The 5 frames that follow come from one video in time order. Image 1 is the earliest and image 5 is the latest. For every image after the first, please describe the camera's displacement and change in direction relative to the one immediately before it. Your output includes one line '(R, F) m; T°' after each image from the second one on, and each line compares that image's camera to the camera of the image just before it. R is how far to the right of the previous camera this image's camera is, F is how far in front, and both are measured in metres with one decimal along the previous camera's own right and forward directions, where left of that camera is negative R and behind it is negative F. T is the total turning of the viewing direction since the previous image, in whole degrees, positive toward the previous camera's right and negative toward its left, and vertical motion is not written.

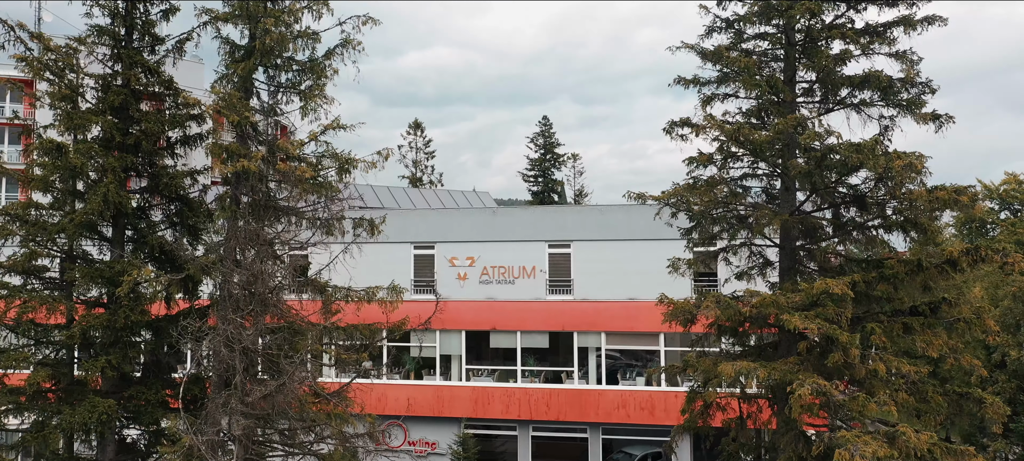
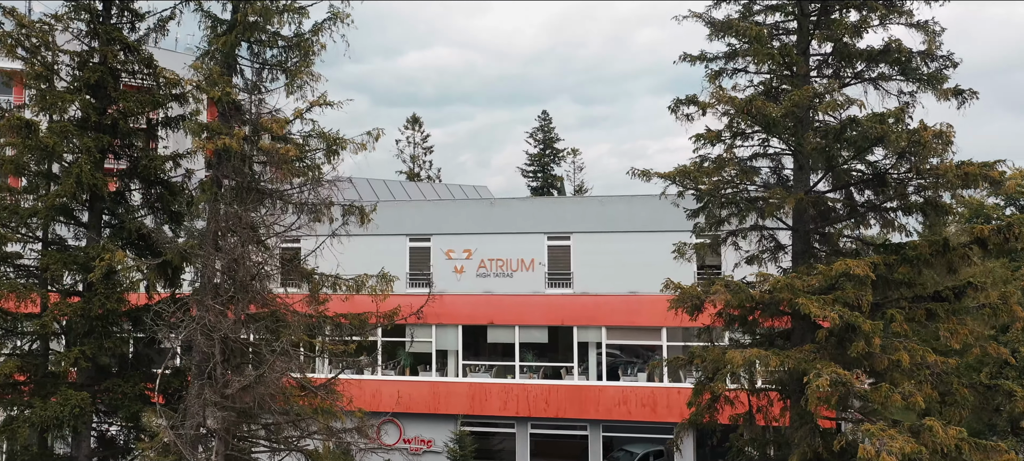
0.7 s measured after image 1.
(+0.1, +0.6) m; 0°
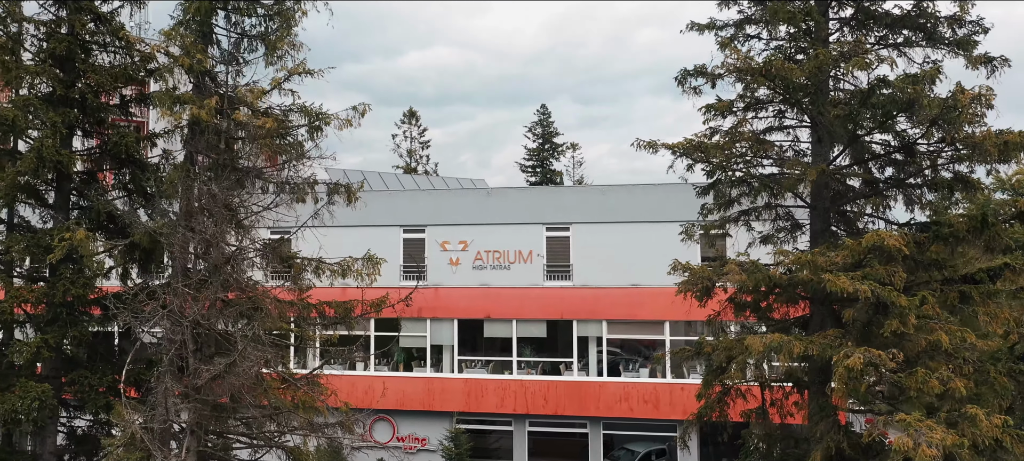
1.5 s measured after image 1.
(+0.1, +0.7) m; 0°
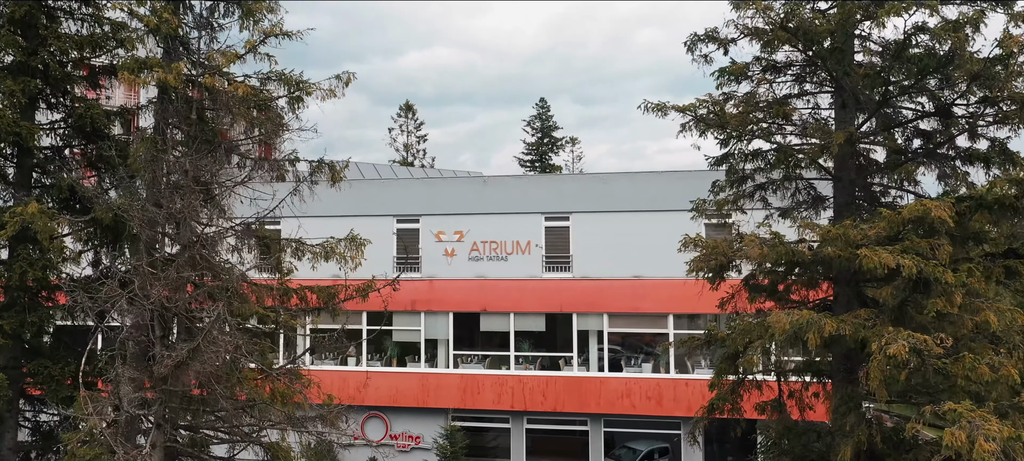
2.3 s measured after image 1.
(+0.1, +0.8) m; 0°
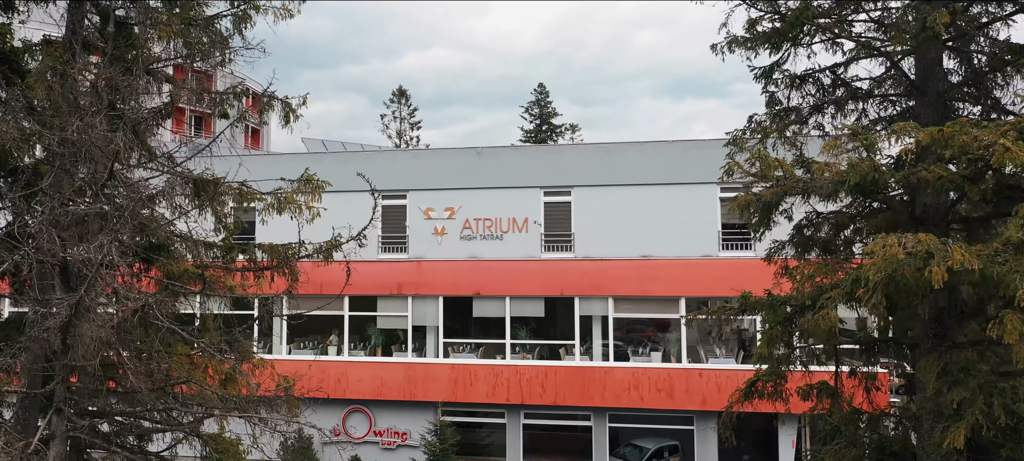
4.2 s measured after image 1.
(+0.1, +1.7) m; 0°
